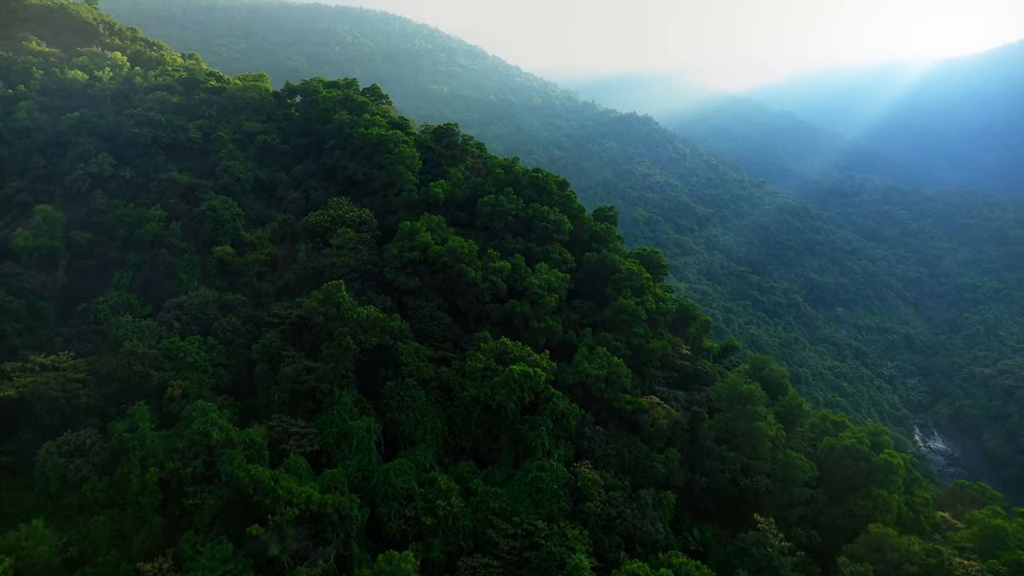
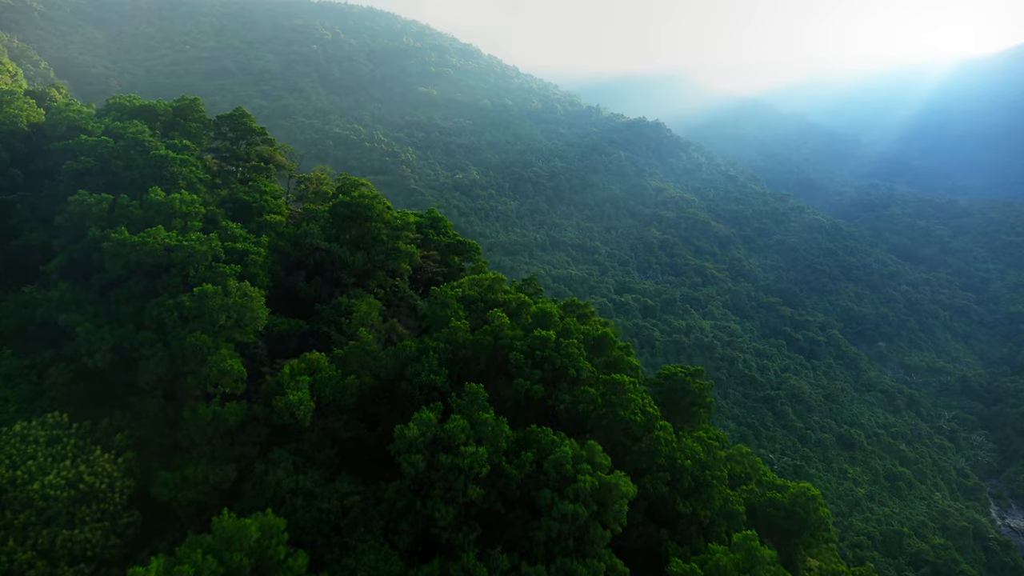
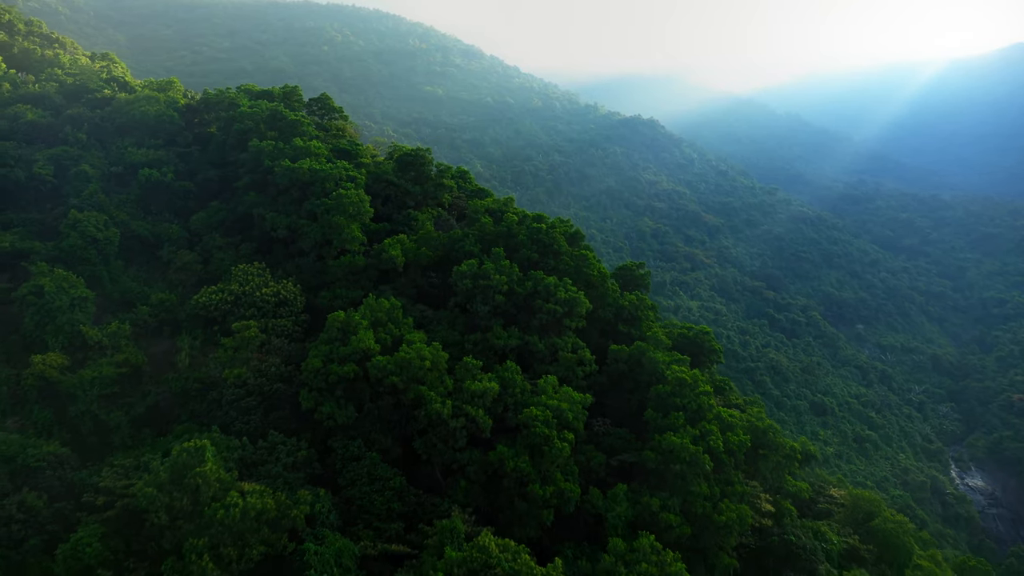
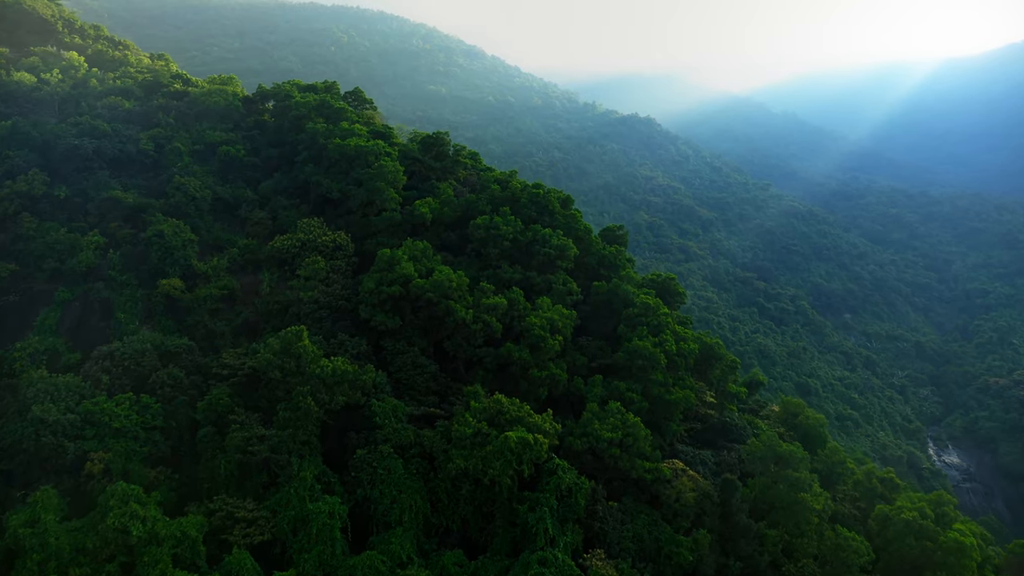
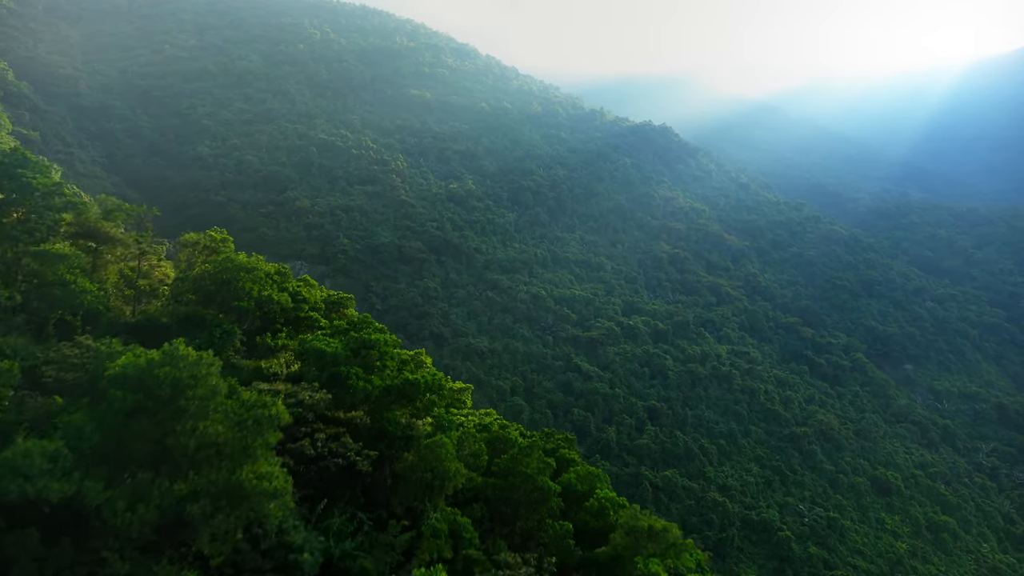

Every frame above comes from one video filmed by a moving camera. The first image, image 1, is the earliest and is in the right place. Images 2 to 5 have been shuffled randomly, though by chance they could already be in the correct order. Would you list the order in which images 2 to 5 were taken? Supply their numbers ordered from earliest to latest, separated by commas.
4, 3, 2, 5
